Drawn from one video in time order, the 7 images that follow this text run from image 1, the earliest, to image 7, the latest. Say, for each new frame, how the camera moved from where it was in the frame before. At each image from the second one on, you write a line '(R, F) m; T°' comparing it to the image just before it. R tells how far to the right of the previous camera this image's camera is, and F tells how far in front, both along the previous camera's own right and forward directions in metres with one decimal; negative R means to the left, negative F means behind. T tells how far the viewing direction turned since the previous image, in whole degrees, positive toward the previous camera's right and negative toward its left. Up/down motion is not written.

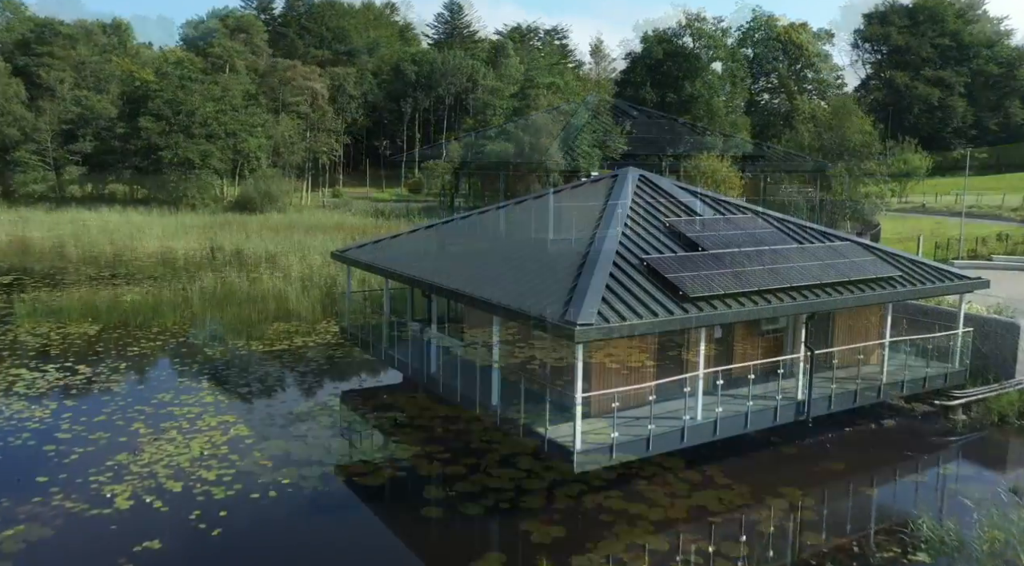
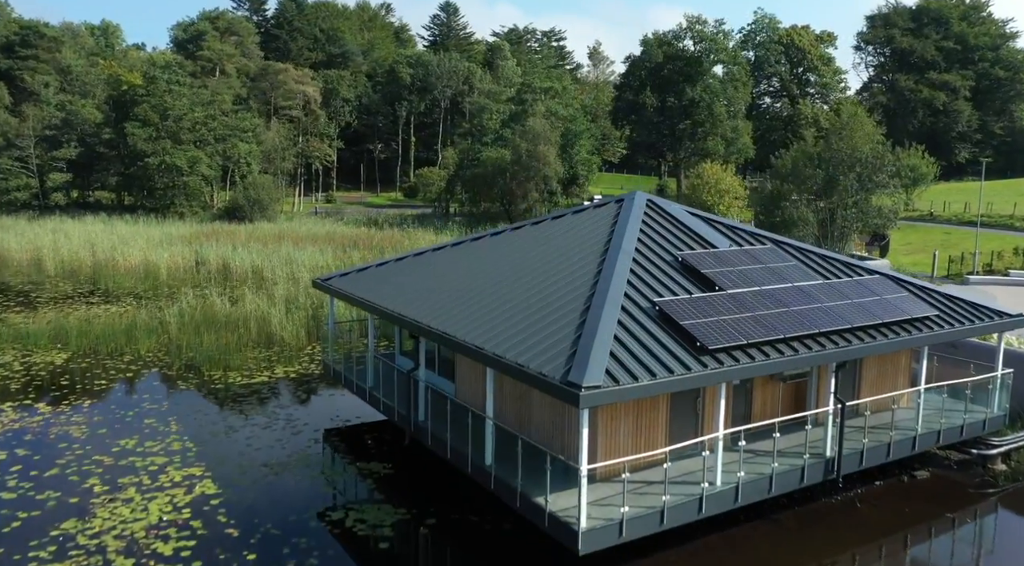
(0.0, +1.0) m; 0°
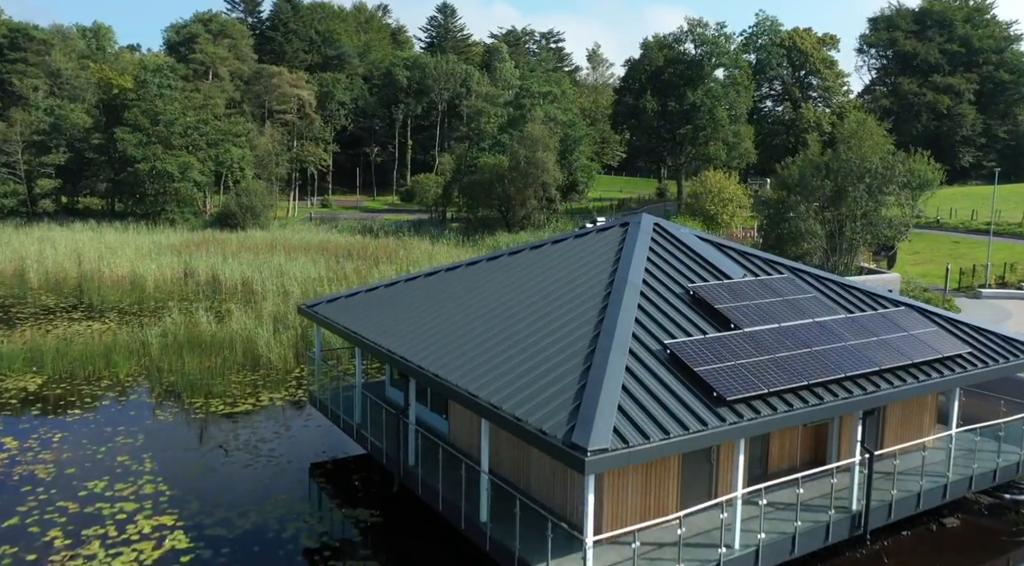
(0.0, +0.7) m; 0°
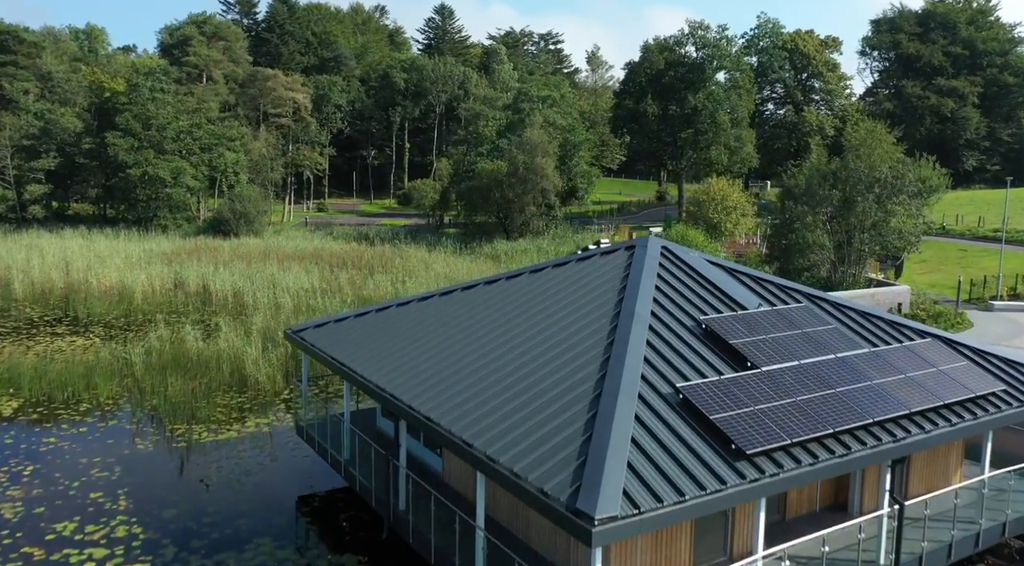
(0.0, +0.6) m; 0°
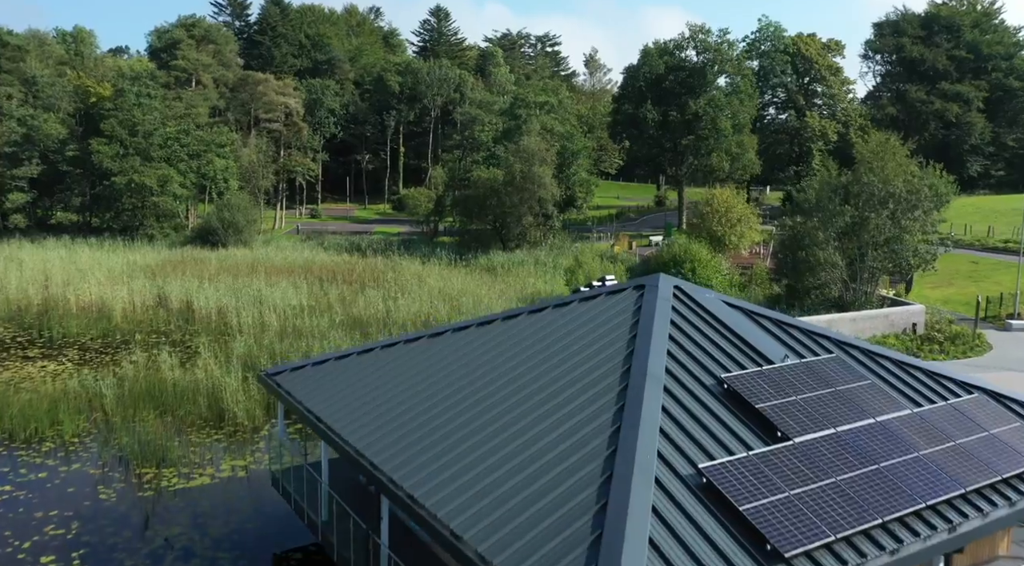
(0.0, +0.9) m; 0°
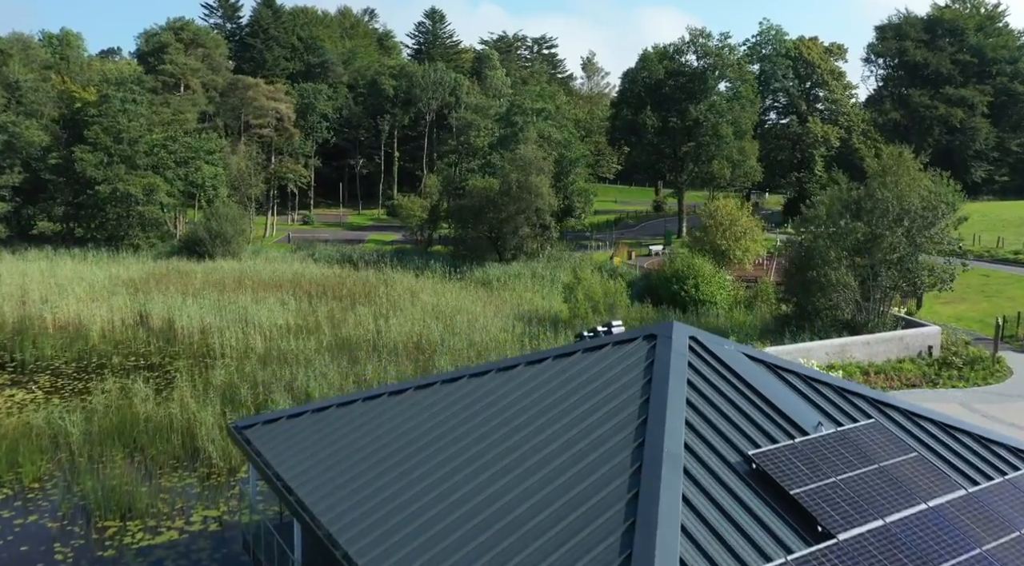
(0.0, +0.9) m; 0°
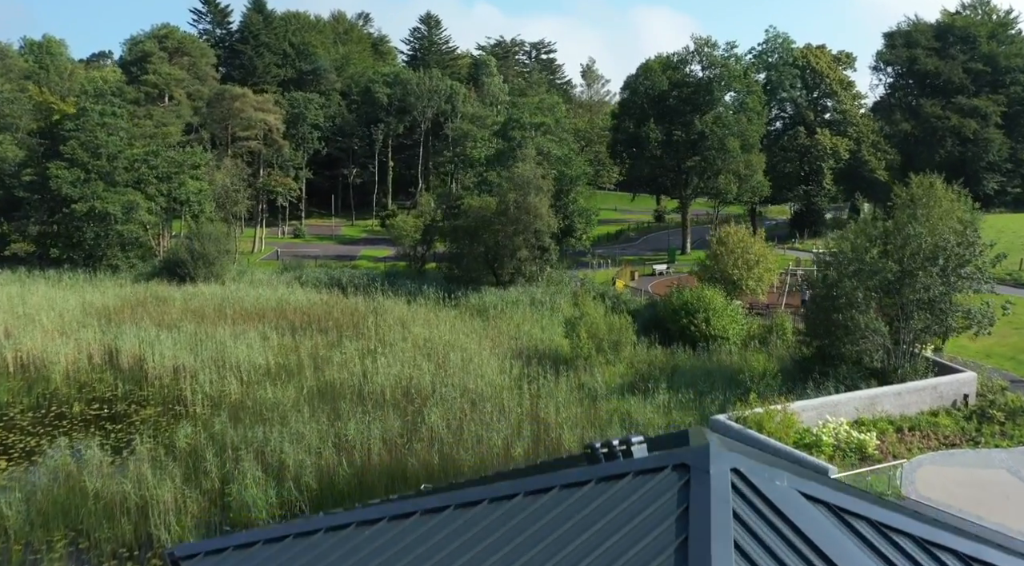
(0.0, +1.6) m; 0°
